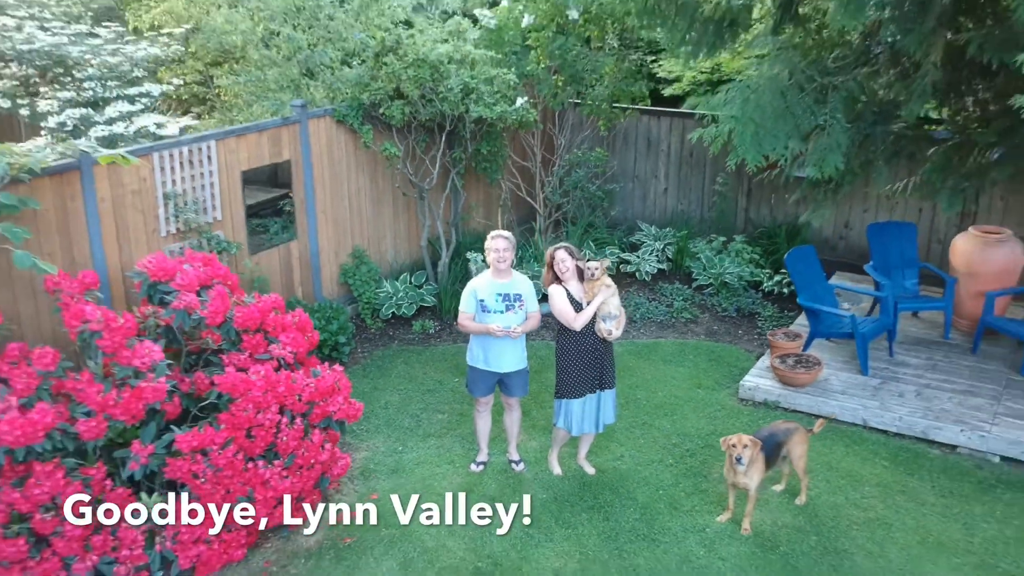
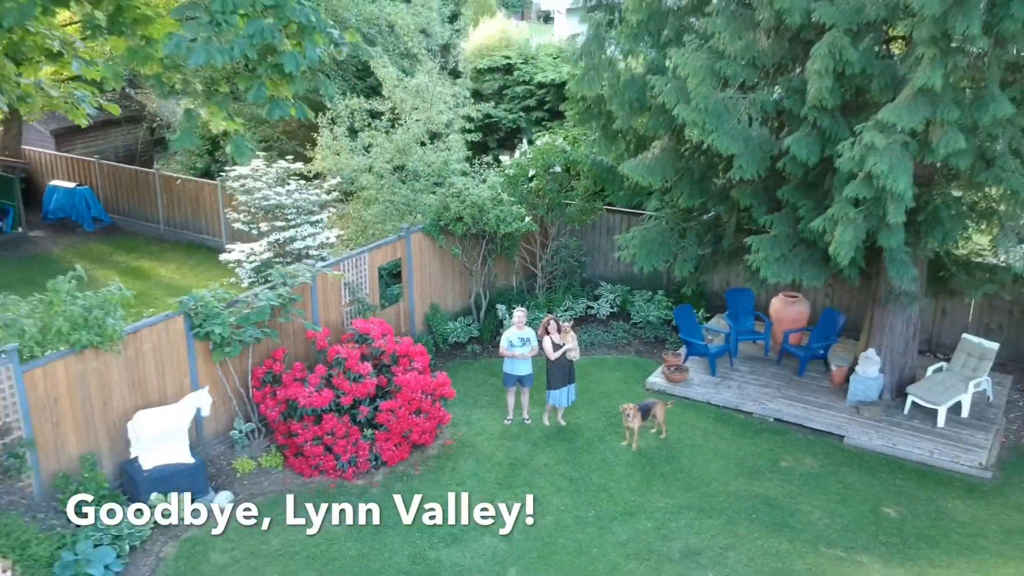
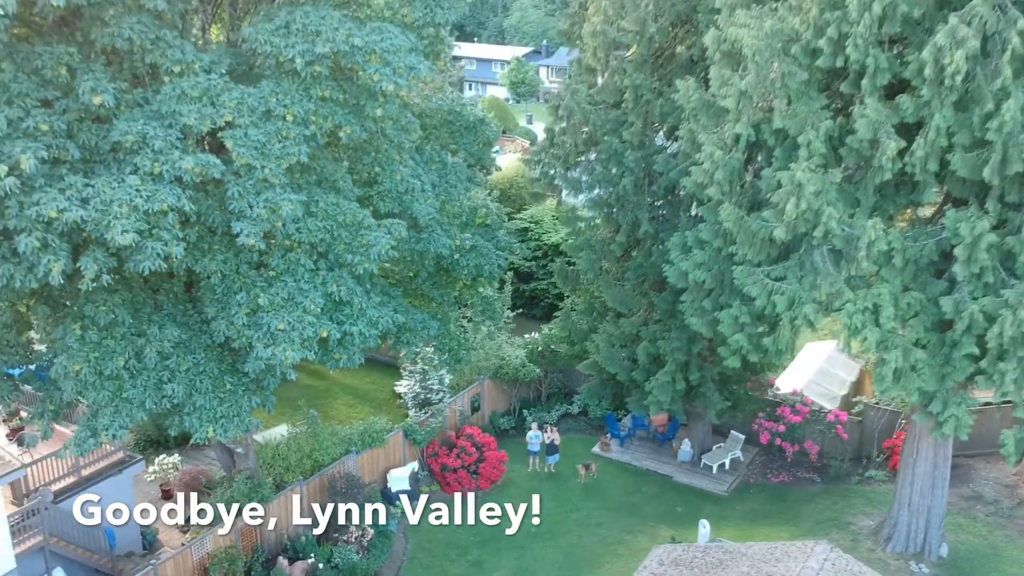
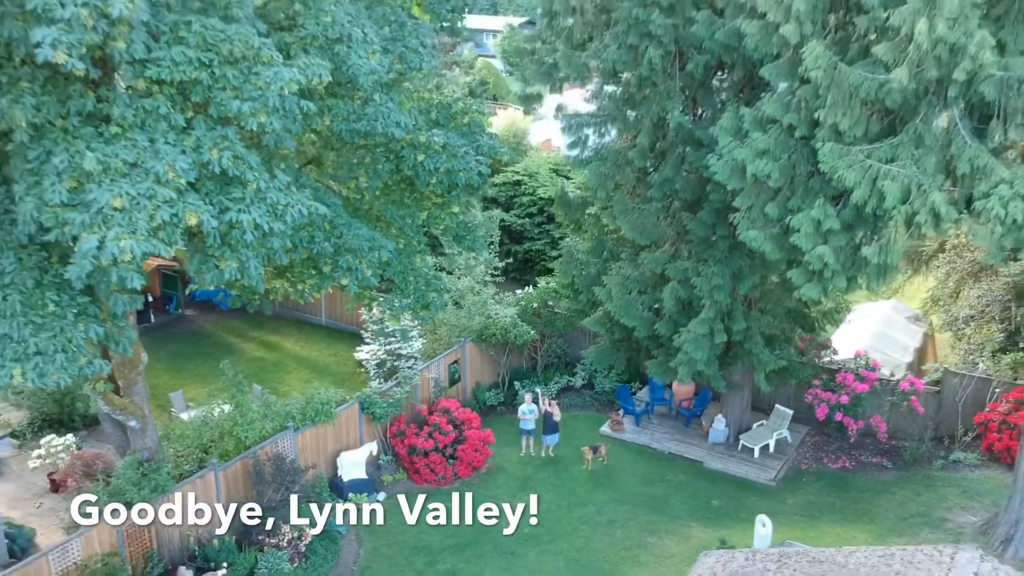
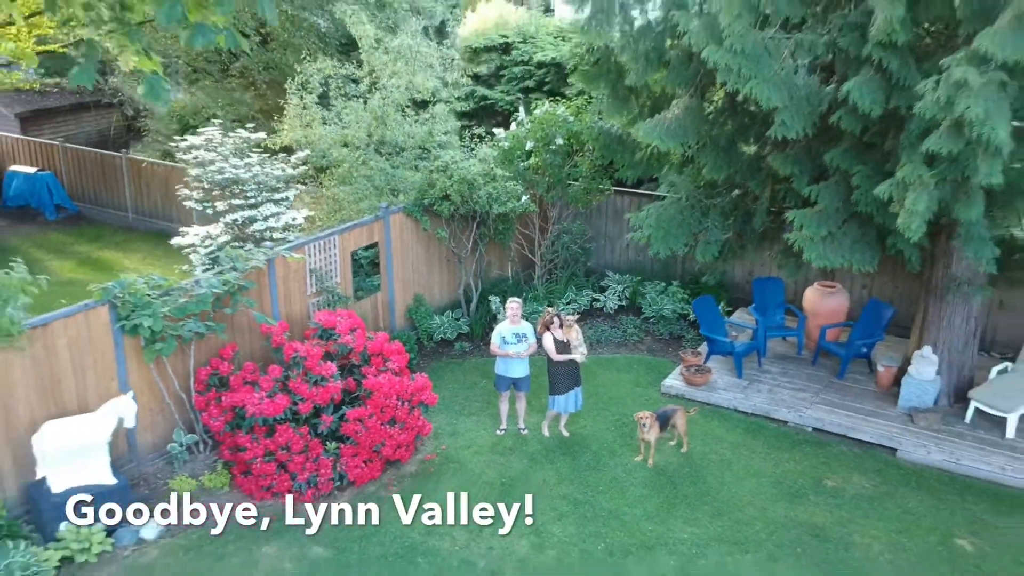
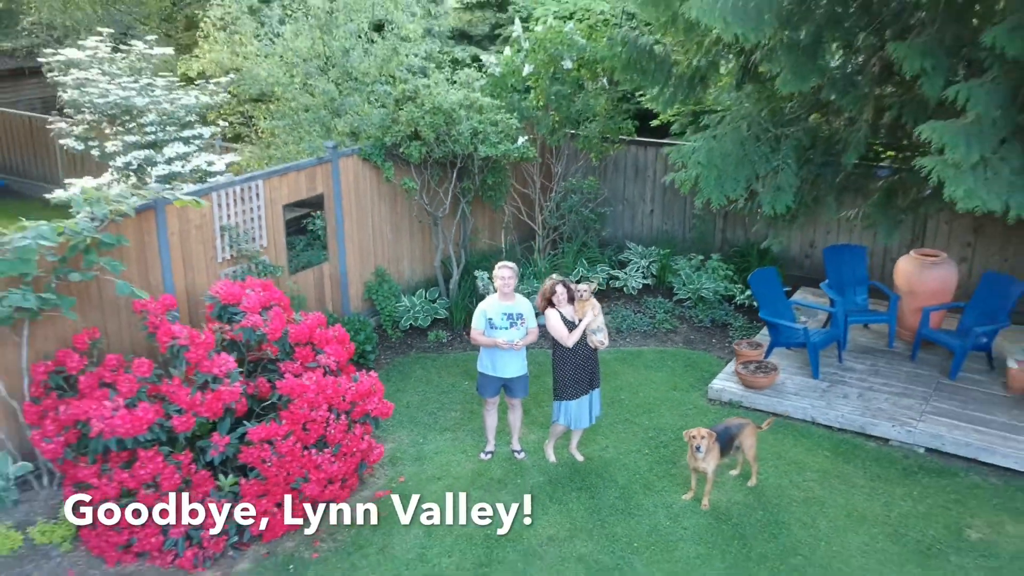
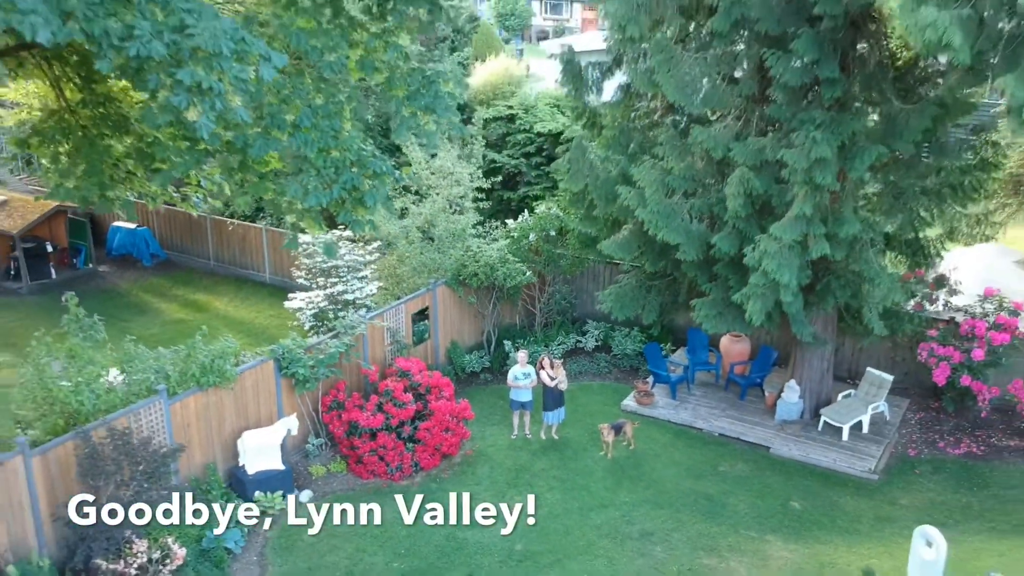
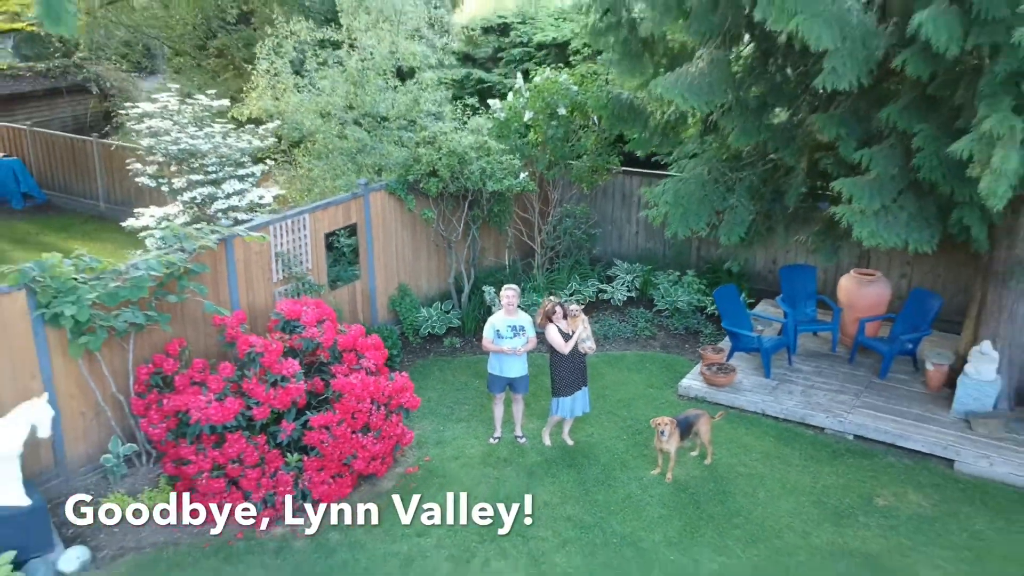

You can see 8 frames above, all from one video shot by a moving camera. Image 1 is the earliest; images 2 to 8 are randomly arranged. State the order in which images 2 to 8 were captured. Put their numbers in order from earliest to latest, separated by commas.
6, 8, 5, 2, 7, 4, 3
